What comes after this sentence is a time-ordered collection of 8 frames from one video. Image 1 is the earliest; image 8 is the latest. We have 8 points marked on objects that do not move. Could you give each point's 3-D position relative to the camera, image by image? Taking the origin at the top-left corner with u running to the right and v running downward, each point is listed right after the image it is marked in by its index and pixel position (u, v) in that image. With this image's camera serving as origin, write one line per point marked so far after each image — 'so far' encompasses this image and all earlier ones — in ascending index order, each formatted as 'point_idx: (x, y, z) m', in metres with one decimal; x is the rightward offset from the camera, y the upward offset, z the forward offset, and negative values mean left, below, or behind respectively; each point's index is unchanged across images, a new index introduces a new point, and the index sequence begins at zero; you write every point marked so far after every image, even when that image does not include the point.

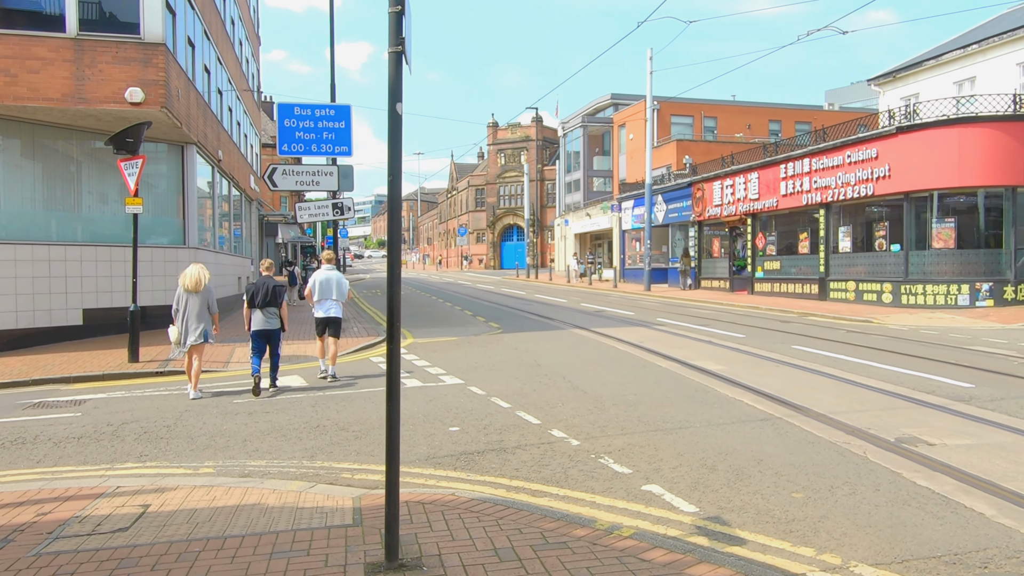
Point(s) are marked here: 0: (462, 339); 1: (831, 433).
0: (-0.9, -1.0, +15.2) m
1: (+2.7, -1.2, +6.8) m
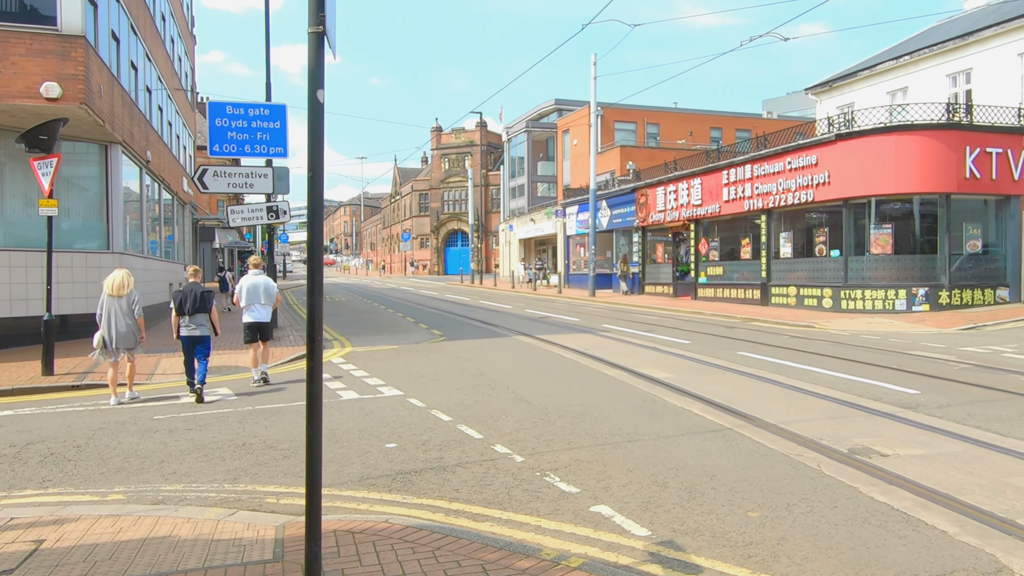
0: (-2.0, -1.1, +14.7) m
1: (+2.2, -1.3, +6.6) m
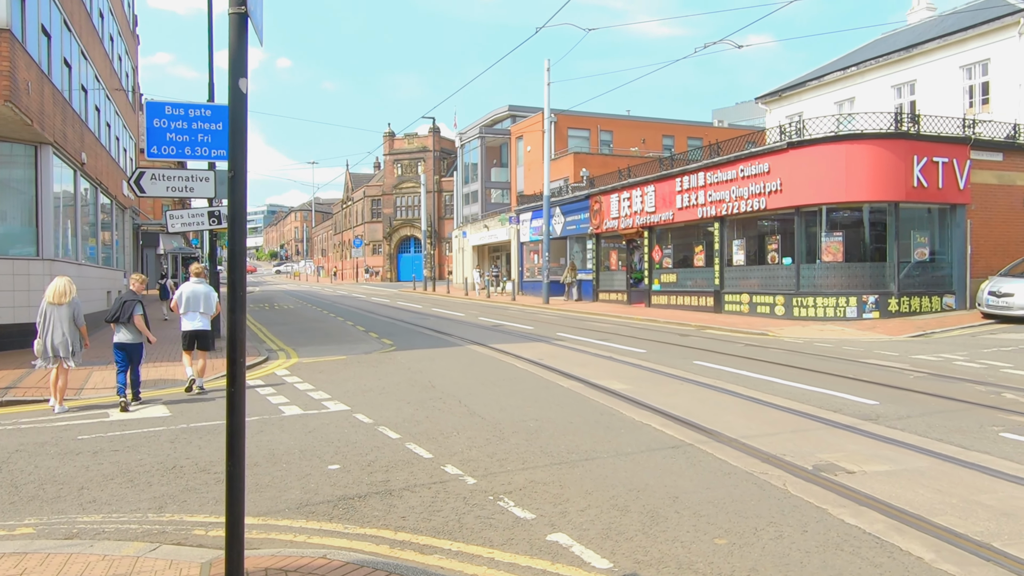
0: (-2.8, -1.2, +14.1) m
1: (+1.9, -1.4, +6.4) m
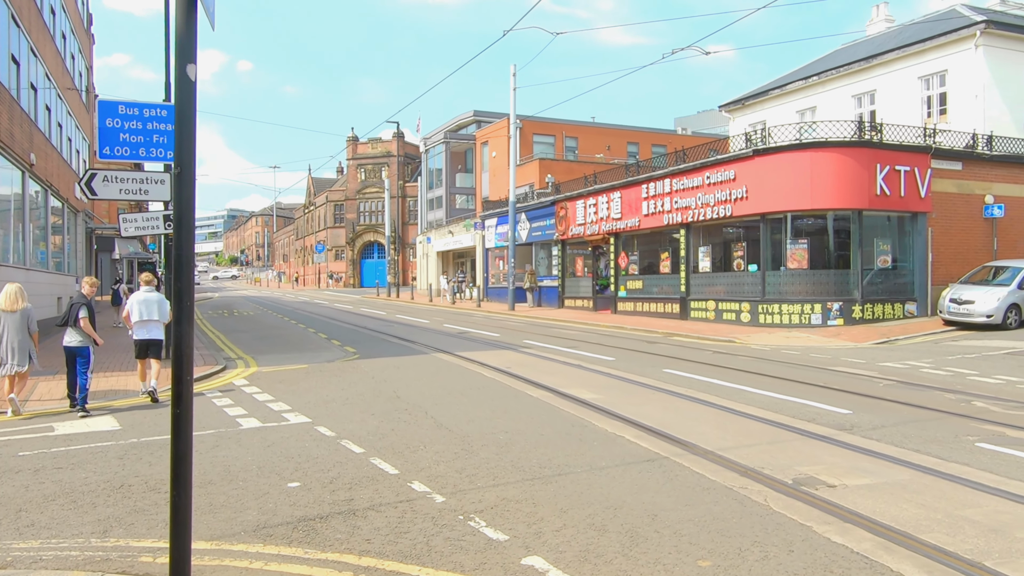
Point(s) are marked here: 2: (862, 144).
0: (-3.4, -1.4, +13.7) m
1: (+1.6, -1.4, +6.2) m
2: (+8.7, +3.6, +19.9) m
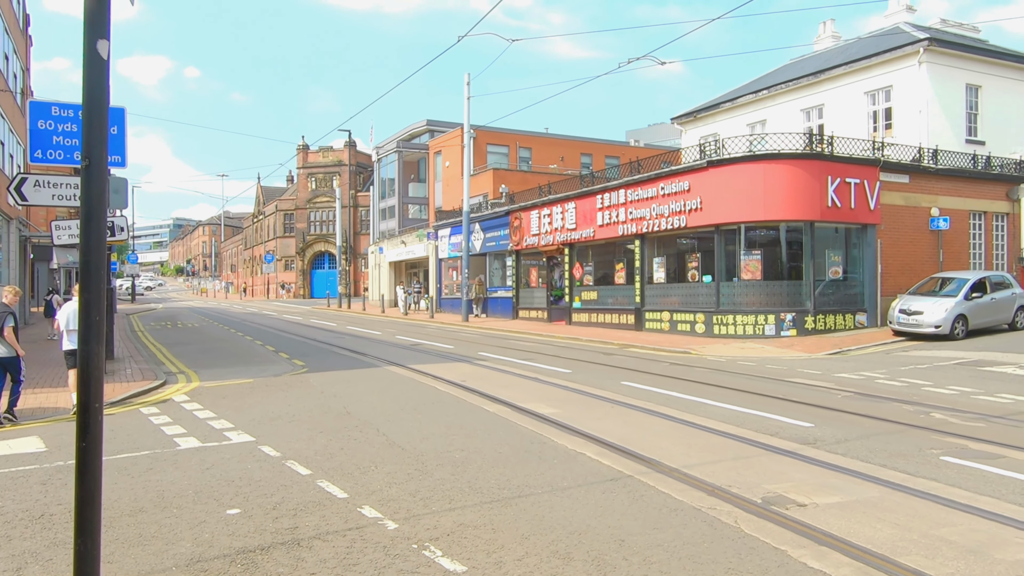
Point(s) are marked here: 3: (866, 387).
0: (-4.2, -1.5, +13.1) m
1: (+1.3, -1.5, +5.9) m
2: (+7.6, +3.3, +20.1) m
3: (+5.3, -1.5, +11.9) m
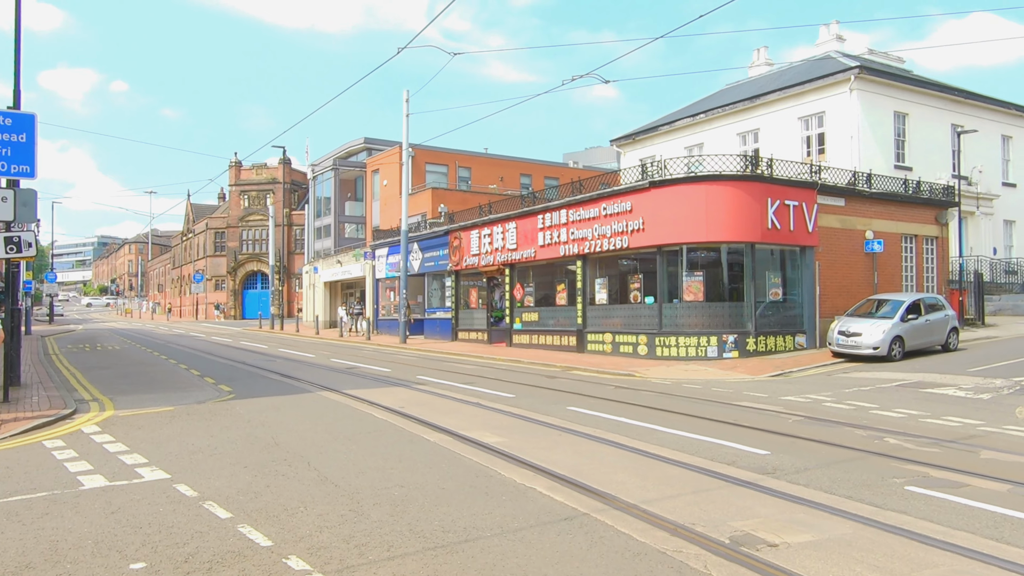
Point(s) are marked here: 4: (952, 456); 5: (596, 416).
0: (-5.1, -1.9, +12.2) m
1: (+1.0, -1.7, +5.4) m
2: (+6.1, +2.8, +20.2) m
3: (+4.4, -1.8, +11.7) m
4: (+4.5, -1.7, +8.3) m
5: (+1.2, -1.7, +10.9) m
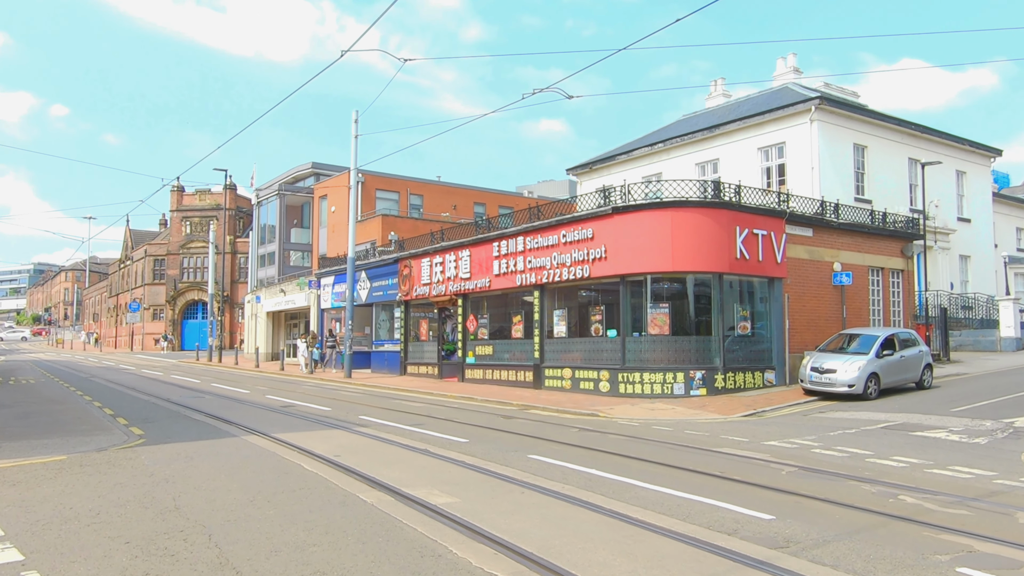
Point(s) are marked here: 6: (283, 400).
0: (-5.7, -2.2, +10.4) m
1: (+0.7, -1.8, +4.0) m
2: (+5.0, +2.0, +19.2) m
3: (+3.8, -2.2, +10.4) m
4: (+4.1, -2.0, +7.0) m
5: (+0.6, -2.1, +9.4) m
6: (-5.5, -2.7, +19.4) m
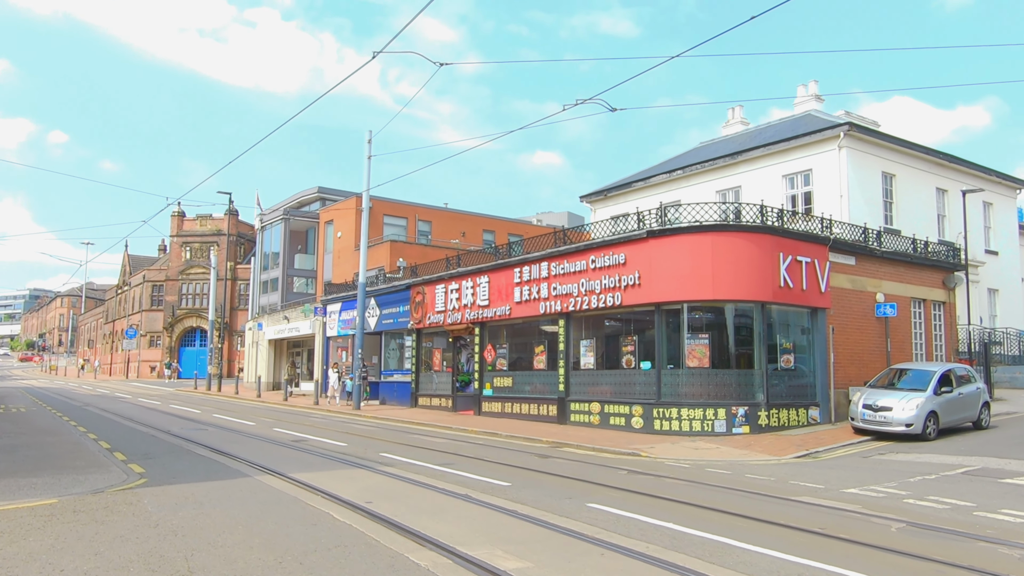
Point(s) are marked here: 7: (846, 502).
0: (-5.0, -2.4, +9.0) m
1: (+1.4, -1.9, +2.7) m
2: (+5.7, +1.3, +18.0) m
3: (+4.5, -2.5, +9.1) m
4: (+4.8, -2.2, +5.7) m
5: (+1.3, -2.4, +8.1) m
6: (-4.9, -3.3, +18.0) m
7: (+4.0, -2.6, +9.7) m
